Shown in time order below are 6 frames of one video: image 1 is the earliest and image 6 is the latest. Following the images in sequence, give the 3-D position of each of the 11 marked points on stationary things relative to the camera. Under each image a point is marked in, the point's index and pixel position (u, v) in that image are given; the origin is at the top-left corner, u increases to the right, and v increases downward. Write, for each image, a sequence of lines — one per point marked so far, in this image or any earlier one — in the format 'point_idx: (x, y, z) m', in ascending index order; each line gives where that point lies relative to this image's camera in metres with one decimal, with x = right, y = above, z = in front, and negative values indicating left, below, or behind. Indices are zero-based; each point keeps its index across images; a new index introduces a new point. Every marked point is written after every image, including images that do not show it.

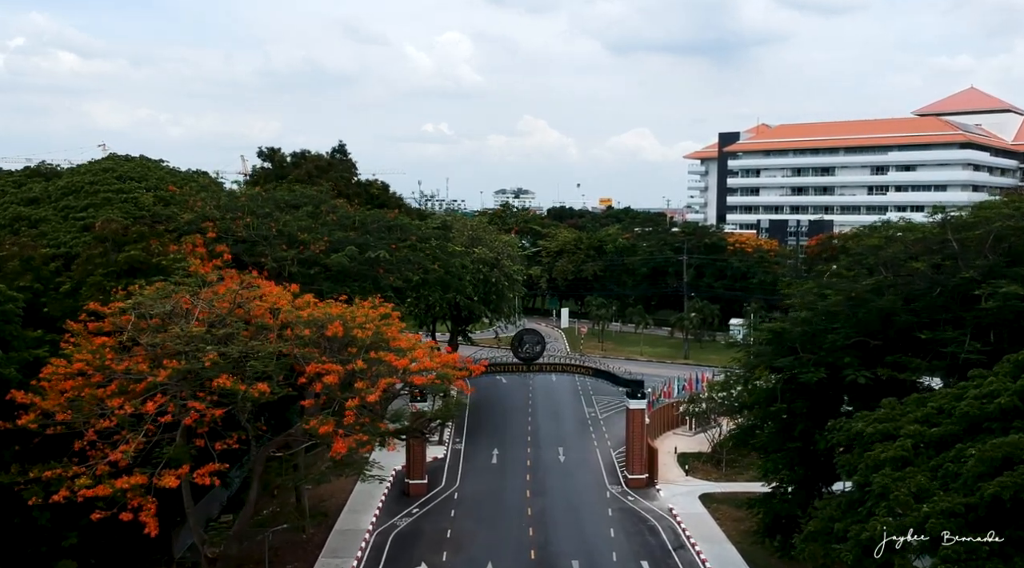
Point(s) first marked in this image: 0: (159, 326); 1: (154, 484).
0: (-6.7, -0.8, +19.1) m
1: (-6.1, -3.4, +17.3) m
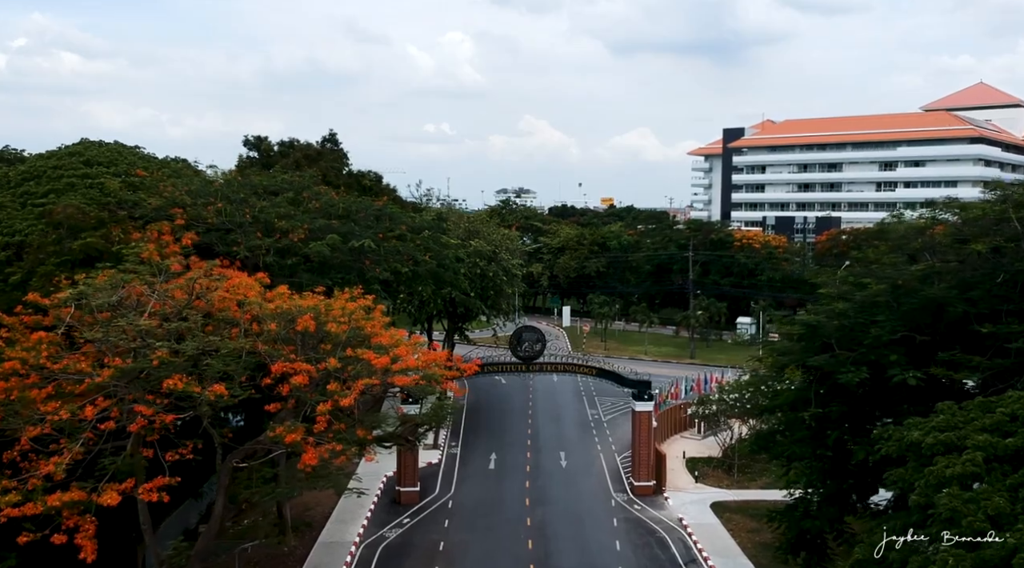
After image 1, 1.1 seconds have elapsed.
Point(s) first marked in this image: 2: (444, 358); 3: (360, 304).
0: (-6.7, -0.6, +16.8) m
1: (-6.2, -3.2, +15.1) m
2: (-1.3, -1.4, +19.5) m
3: (-3.0, -0.4, +19.8) m
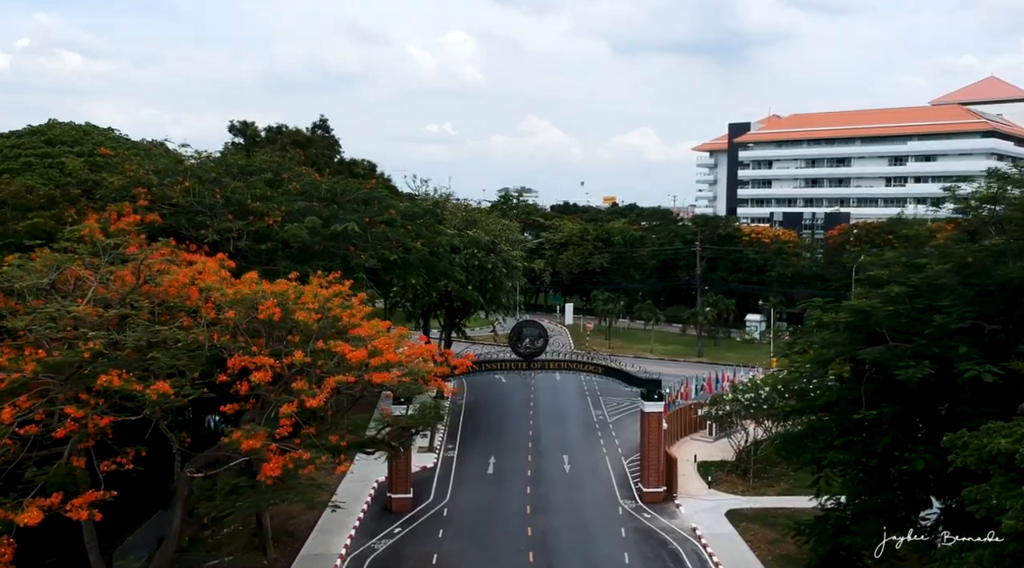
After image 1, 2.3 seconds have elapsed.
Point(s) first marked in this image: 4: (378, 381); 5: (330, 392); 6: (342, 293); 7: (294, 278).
0: (-6.8, -0.3, +14.5) m
1: (-6.3, -3.0, +12.7) m
2: (-1.4, -1.2, +17.1) m
3: (-3.0, -0.1, +17.4) m
4: (-2.0, -1.5, +15.3) m
5: (-2.6, -1.5, +14.4) m
6: (-2.8, -0.2, +17.0) m
7: (-4.2, +0.1, +19.5) m
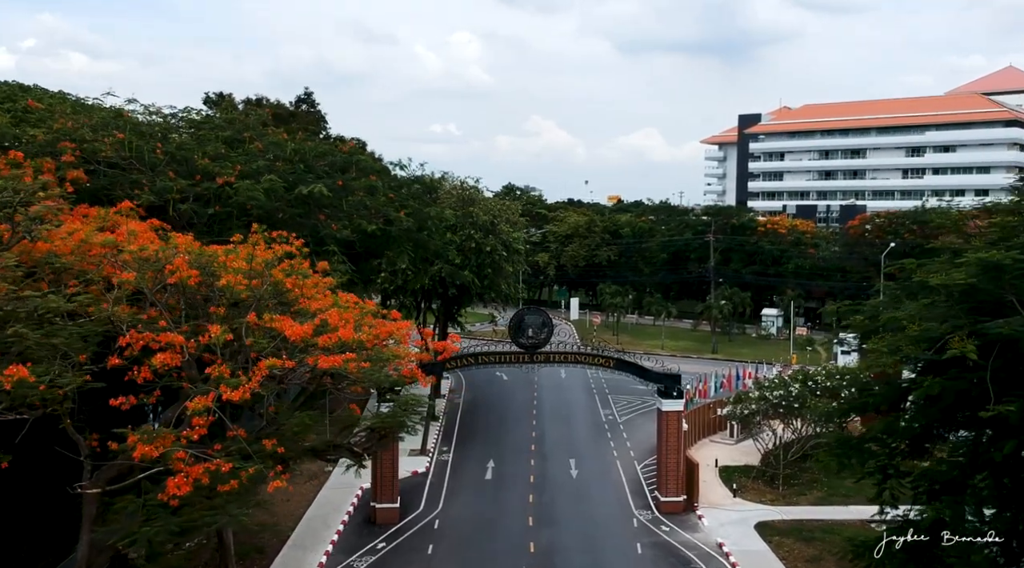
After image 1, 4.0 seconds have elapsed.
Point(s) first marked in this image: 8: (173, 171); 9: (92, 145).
0: (-6.8, +0.2, +10.9) m
1: (-6.3, -2.4, +9.1) m
2: (-1.4, -0.7, +13.5) m
3: (-3.1, +0.4, +13.8) m
4: (-2.1, -1.0, +11.6) m
5: (-2.7, -1.0, +10.8) m
6: (-2.9, +0.3, +13.3) m
7: (-4.2, +0.6, +15.8) m
8: (-6.3, +2.1, +18.9) m
9: (-7.6, +2.5, +18.6) m
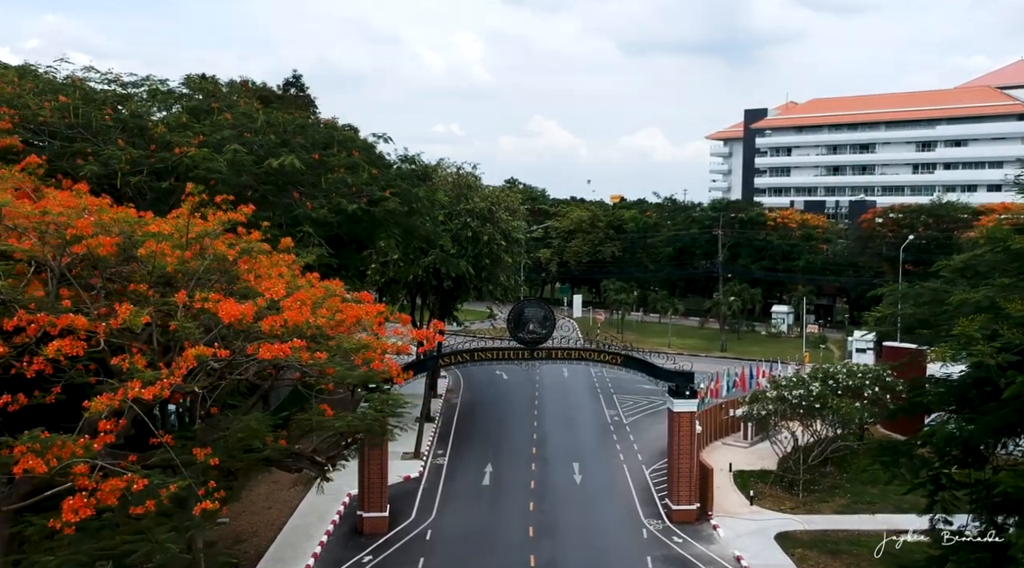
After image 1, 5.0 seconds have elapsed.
0: (-6.9, +0.4, +8.7) m
1: (-6.4, -2.2, +6.9) m
2: (-1.5, -0.4, +11.3) m
3: (-3.1, +0.7, +11.6) m
4: (-2.1, -0.7, +9.5) m
5: (-2.7, -0.8, +8.6) m
6: (-3.0, +0.6, +11.2) m
7: (-4.3, +0.9, +13.7) m
8: (-6.3, +2.3, +16.7) m
9: (-7.7, +2.7, +16.4) m
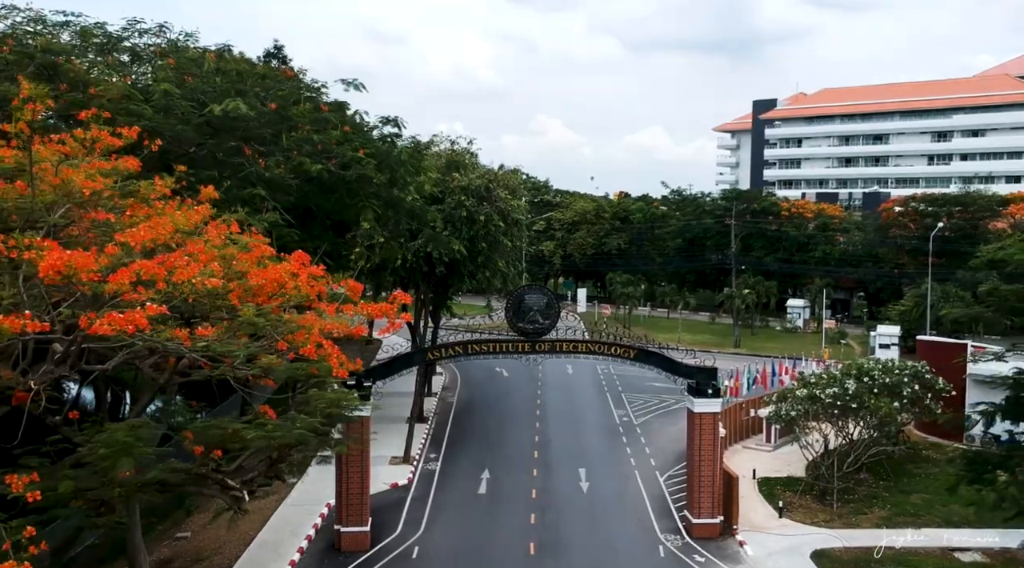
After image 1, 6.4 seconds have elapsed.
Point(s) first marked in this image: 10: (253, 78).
0: (-7.0, +0.8, +5.6) m
1: (-6.5, -1.8, +3.9) m
2: (-1.5, 0.0, +8.3) m
3: (-3.2, +1.0, +8.6) m
4: (-2.2, -0.4, +6.4) m
5: (-2.8, -0.4, +5.6) m
6: (-3.0, +1.0, +8.1) m
7: (-4.3, +1.2, +10.6) m
8: (-6.4, +2.7, +13.7) m
9: (-7.7, +3.1, +13.3) m
10: (-4.5, +3.5, +17.2) m
